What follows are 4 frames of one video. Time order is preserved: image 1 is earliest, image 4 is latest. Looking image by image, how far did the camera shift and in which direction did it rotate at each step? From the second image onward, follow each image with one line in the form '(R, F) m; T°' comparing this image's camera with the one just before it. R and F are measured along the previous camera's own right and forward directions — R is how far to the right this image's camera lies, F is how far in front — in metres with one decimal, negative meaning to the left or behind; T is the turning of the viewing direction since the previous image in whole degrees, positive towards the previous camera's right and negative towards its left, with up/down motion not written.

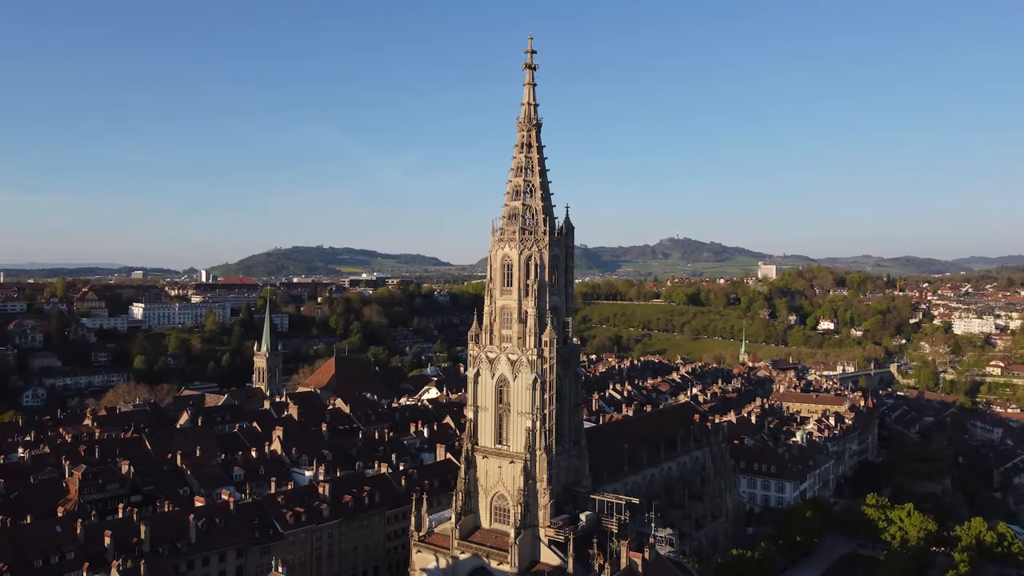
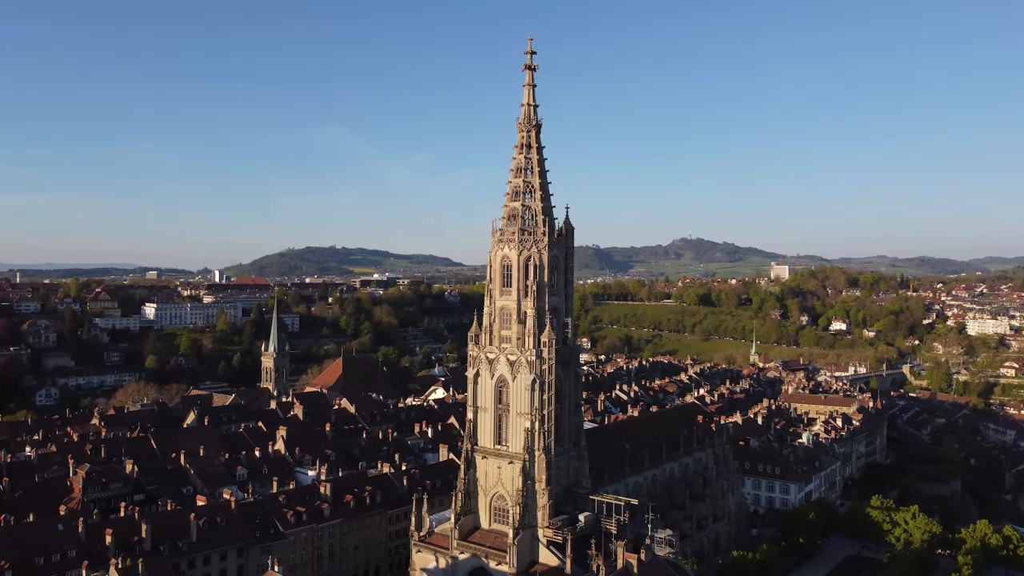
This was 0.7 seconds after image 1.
(+0.8, -0.1) m; -1°
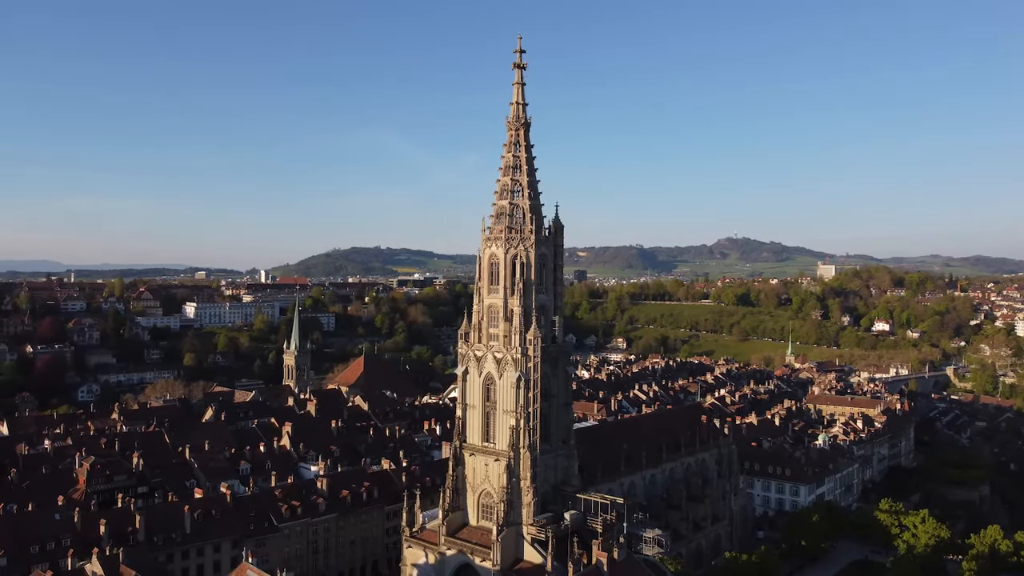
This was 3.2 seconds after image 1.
(+3.5, -0.1) m; -3°
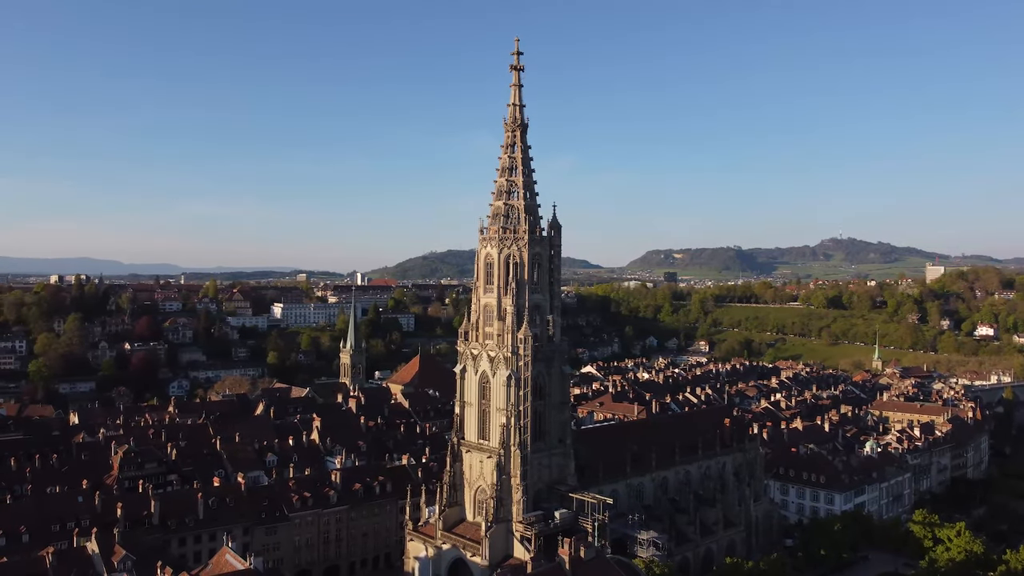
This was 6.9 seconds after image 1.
(+6.4, -0.1) m; -7°
